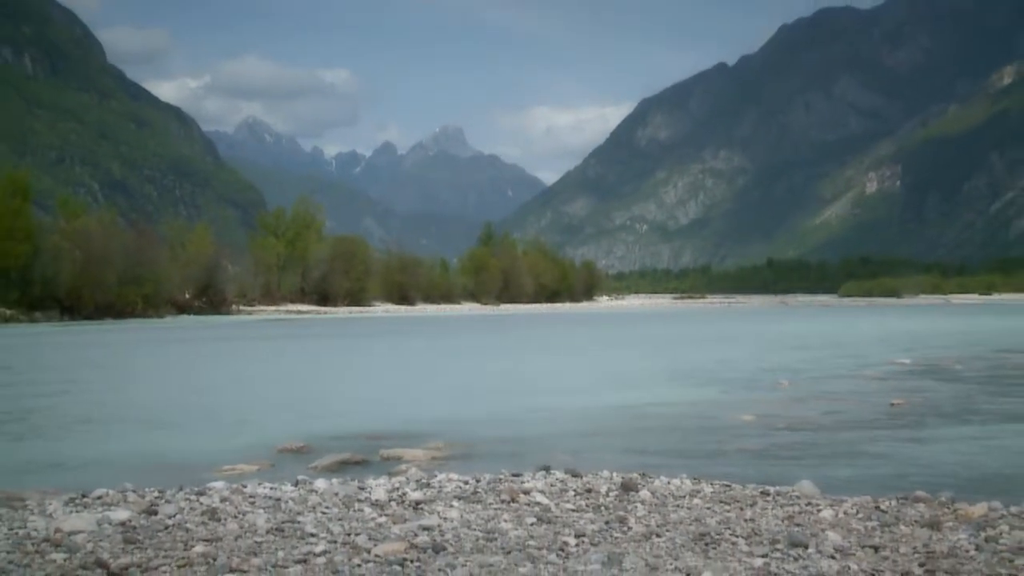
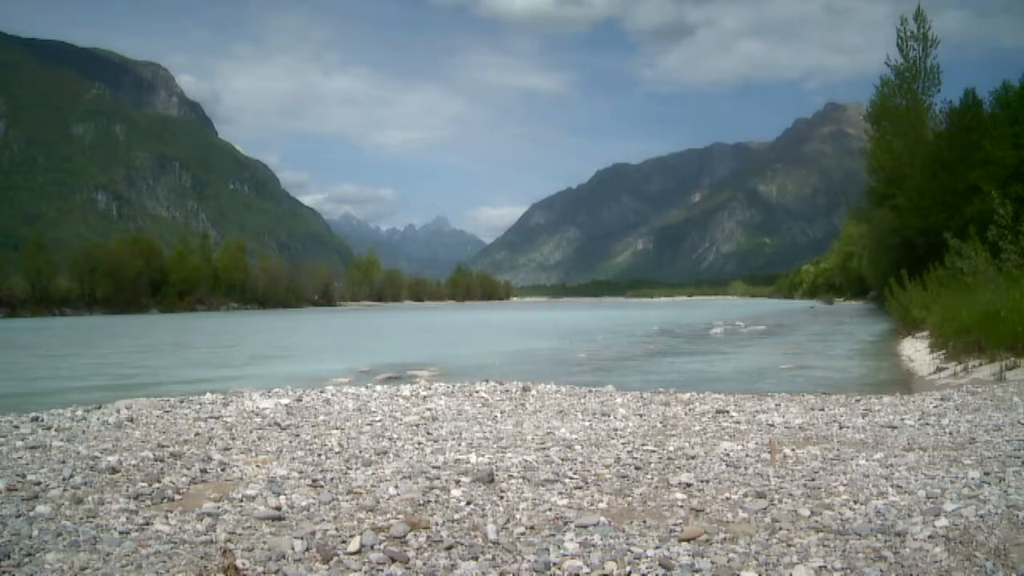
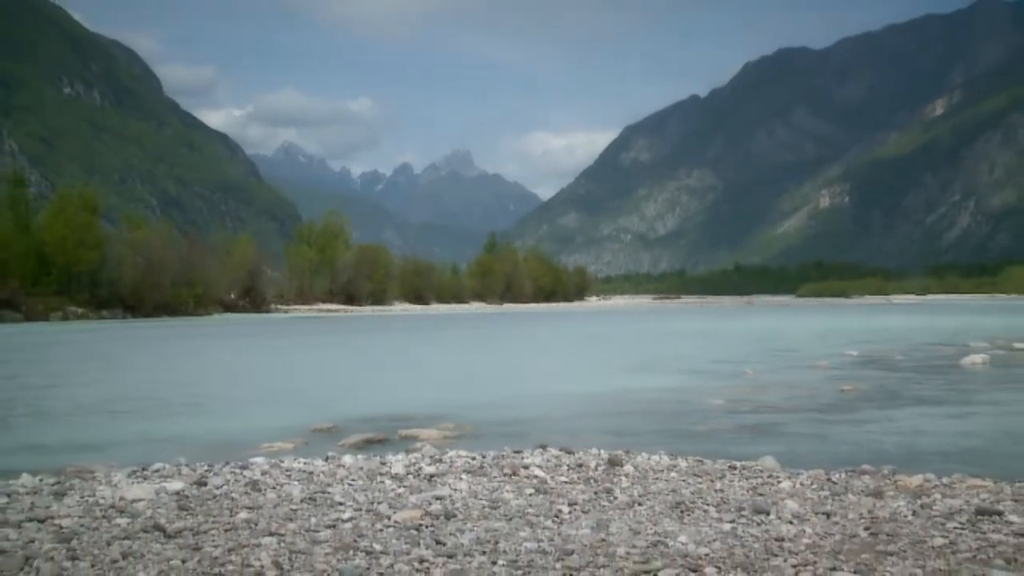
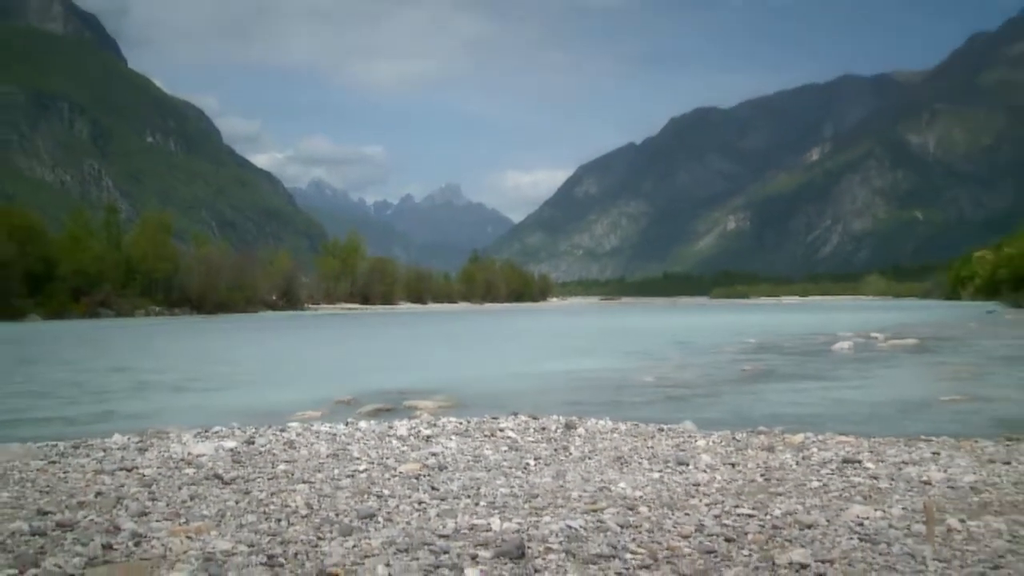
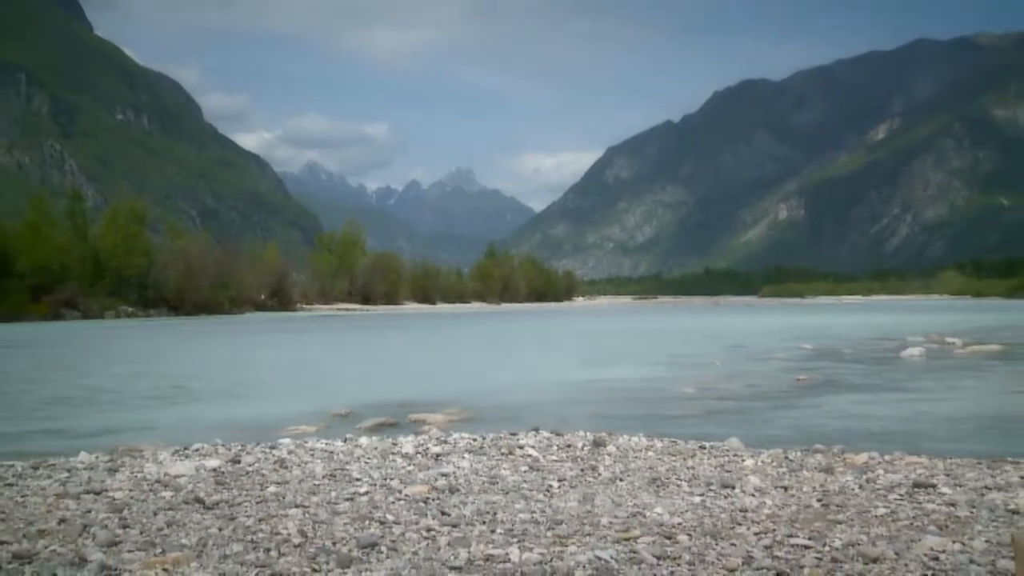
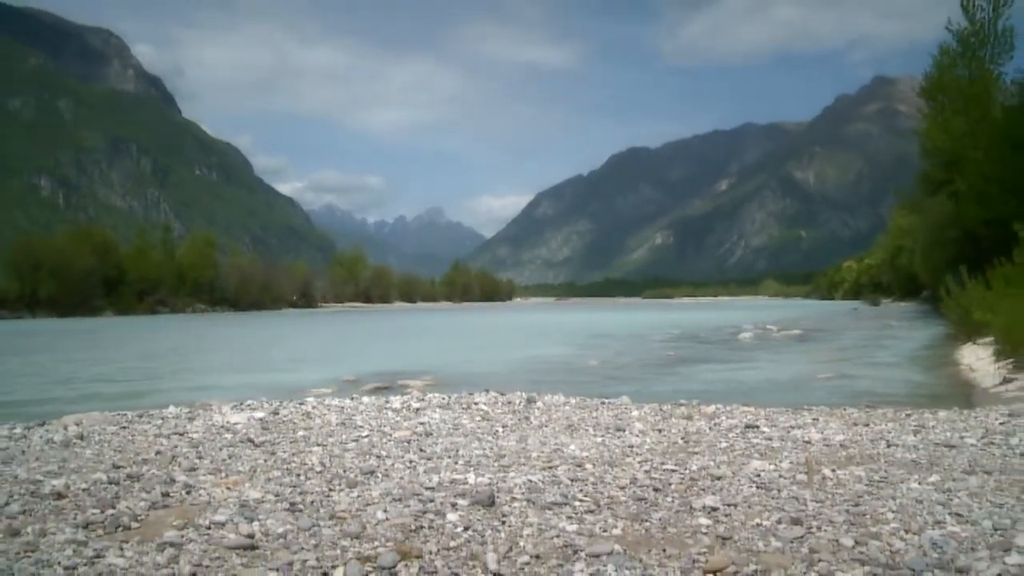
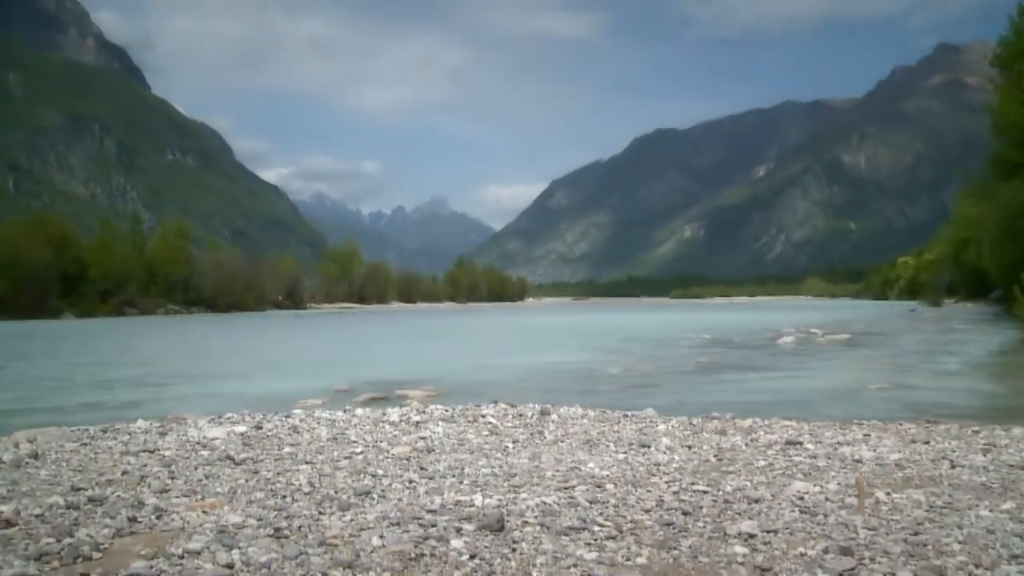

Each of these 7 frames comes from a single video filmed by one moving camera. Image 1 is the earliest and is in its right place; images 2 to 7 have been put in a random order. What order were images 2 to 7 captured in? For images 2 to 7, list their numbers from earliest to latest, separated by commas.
3, 5, 4, 7, 6, 2
